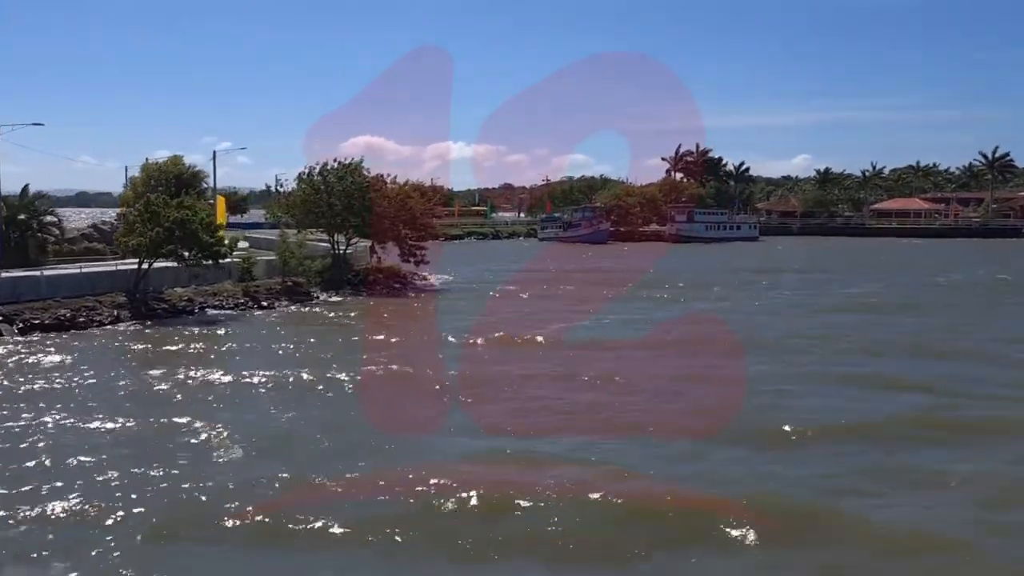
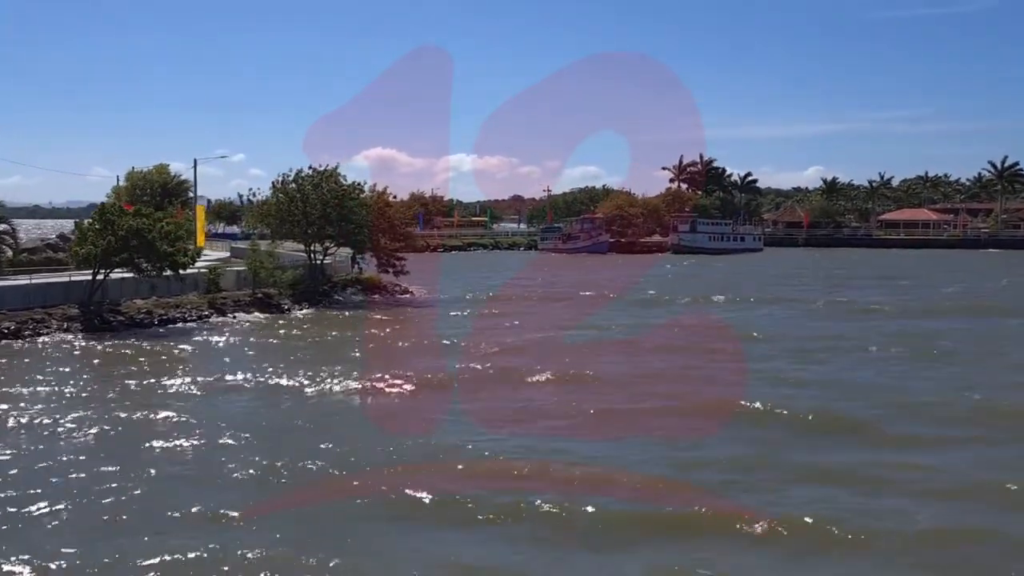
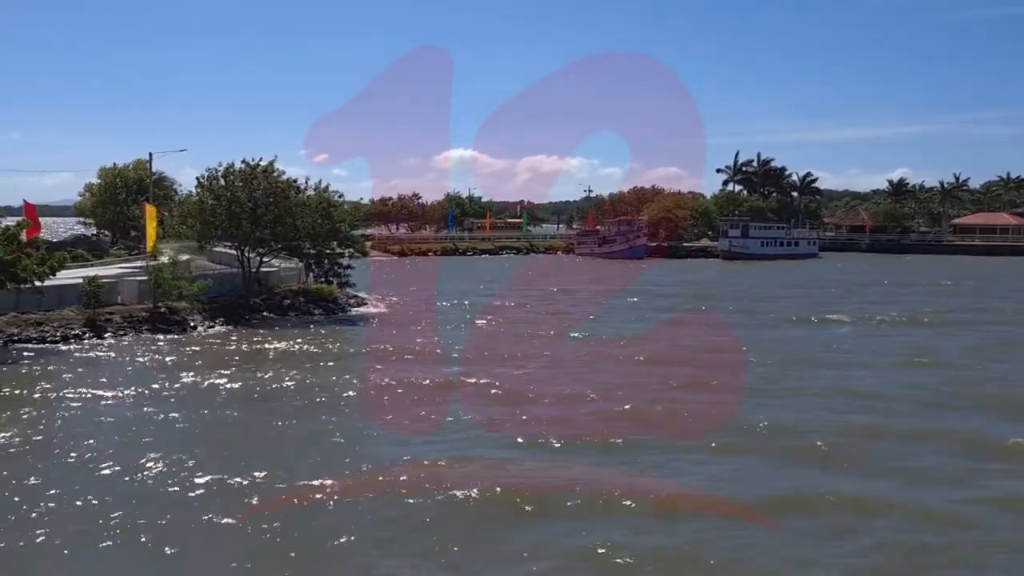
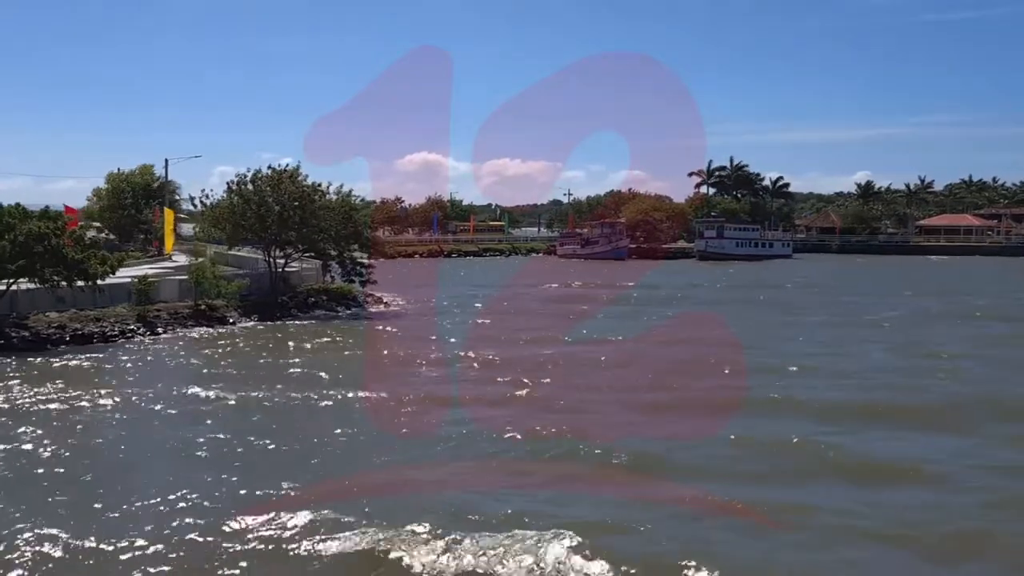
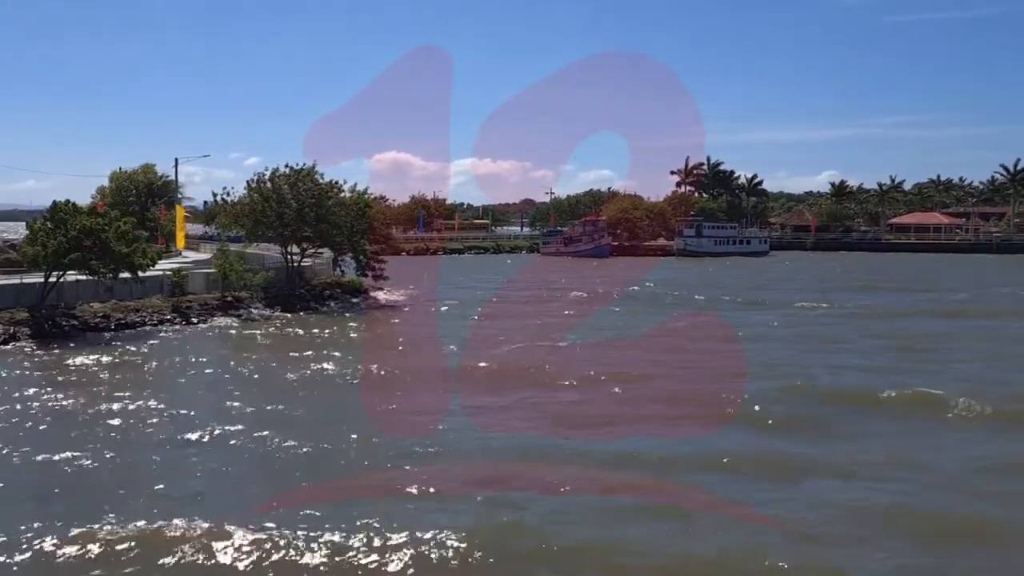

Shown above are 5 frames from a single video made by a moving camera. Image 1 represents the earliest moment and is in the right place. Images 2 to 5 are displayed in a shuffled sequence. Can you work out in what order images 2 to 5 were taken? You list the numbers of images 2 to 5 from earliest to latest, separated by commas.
2, 5, 4, 3
